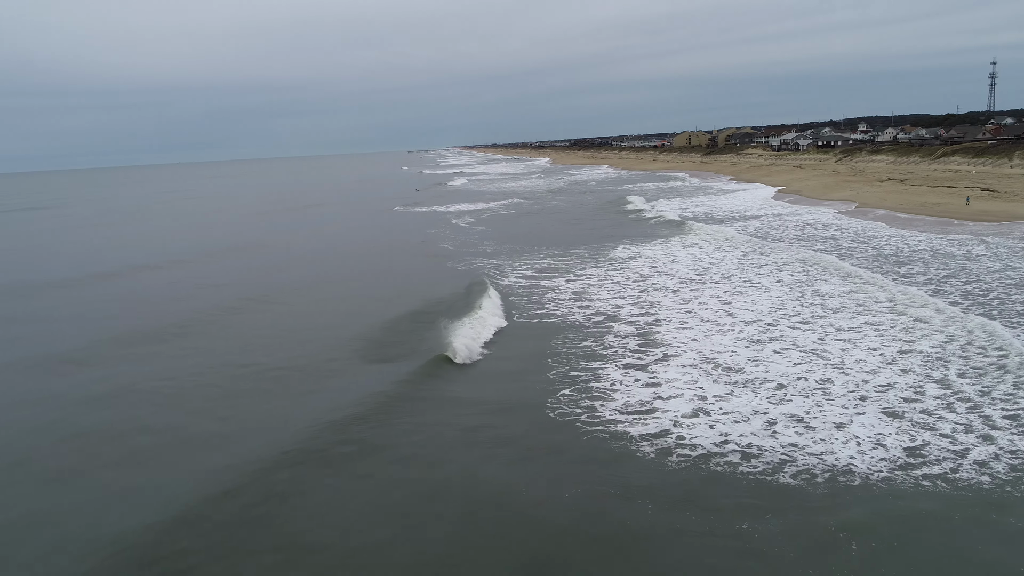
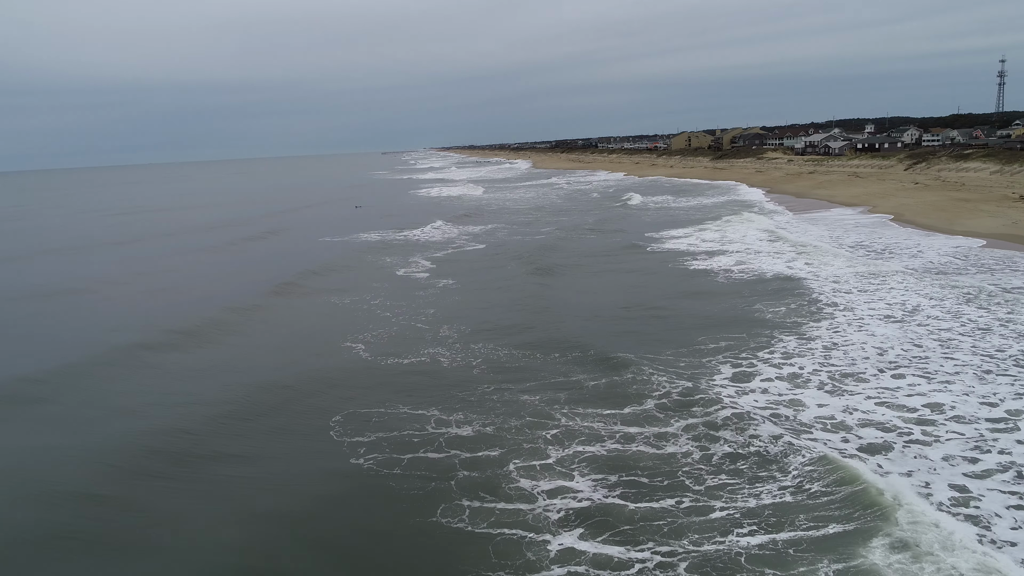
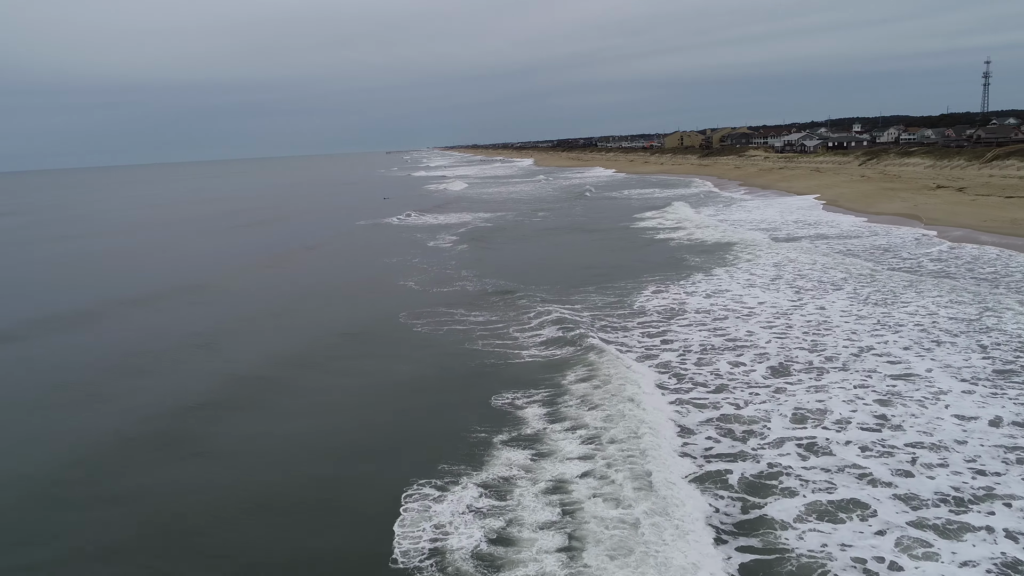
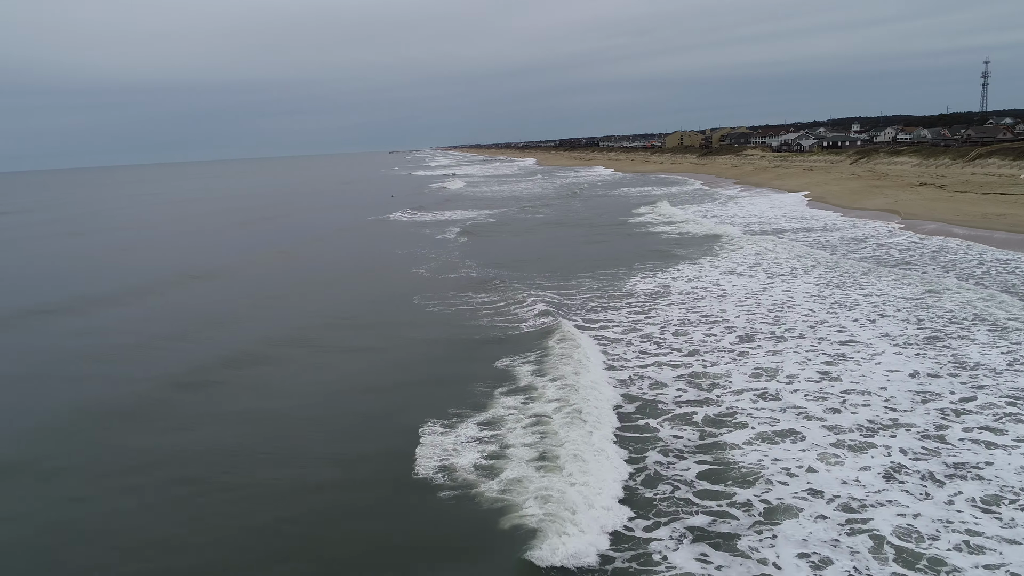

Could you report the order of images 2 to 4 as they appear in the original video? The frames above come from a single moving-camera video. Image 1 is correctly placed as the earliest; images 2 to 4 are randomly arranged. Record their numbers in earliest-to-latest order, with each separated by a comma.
4, 3, 2
